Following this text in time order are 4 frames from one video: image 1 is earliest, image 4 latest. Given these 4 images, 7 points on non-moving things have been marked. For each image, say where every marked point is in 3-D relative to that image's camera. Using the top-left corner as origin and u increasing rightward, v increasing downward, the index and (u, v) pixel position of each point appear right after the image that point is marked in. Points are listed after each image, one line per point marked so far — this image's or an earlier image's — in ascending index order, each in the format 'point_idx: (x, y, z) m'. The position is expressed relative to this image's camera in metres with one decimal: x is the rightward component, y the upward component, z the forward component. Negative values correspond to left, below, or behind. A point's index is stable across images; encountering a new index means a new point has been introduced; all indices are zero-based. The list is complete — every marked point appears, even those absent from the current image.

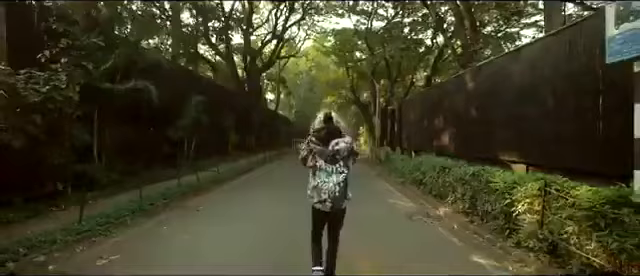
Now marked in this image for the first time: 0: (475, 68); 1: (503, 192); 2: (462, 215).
0: (+4.9, +2.2, +20.0) m
1: (+2.6, -0.8, +9.1) m
2: (+2.6, -1.4, +11.5) m
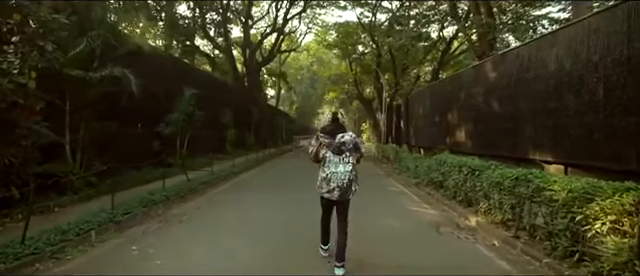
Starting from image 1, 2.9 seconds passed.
0: (+5.0, +2.3, +18.0) m
1: (+2.8, -0.7, +7.1) m
2: (+2.7, -1.3, +9.5) m
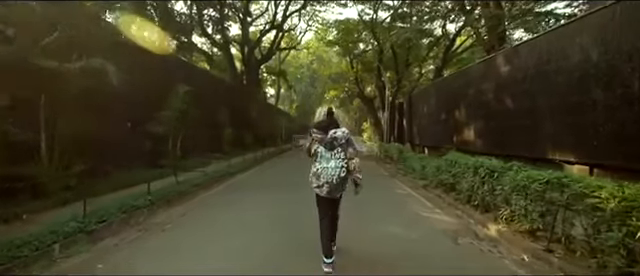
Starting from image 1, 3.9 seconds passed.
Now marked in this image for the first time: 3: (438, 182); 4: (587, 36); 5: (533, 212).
0: (+5.0, +2.4, +16.7) m
1: (+2.8, -0.7, +5.8) m
2: (+2.7, -1.3, +8.2) m
3: (+2.9, -1.1, +15.3) m
4: (+5.0, +1.9, +11.9) m
5: (+2.8, -1.0, +8.3) m
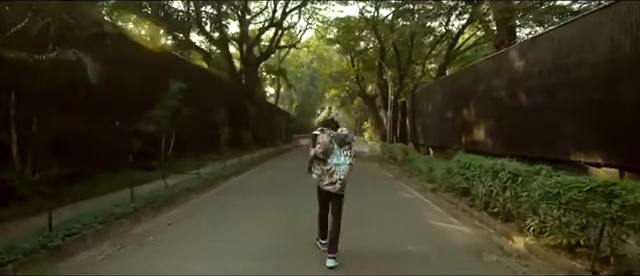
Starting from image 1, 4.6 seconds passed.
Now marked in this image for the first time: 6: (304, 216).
0: (+5.0, +2.4, +15.6) m
1: (+2.8, -0.7, +4.7) m
2: (+2.7, -1.3, +7.1) m
3: (+2.9, -1.1, +14.1) m
4: (+5.0, +1.9, +10.7) m
5: (+2.8, -1.0, +7.1) m
6: (-0.2, -1.4, +11.2) m
